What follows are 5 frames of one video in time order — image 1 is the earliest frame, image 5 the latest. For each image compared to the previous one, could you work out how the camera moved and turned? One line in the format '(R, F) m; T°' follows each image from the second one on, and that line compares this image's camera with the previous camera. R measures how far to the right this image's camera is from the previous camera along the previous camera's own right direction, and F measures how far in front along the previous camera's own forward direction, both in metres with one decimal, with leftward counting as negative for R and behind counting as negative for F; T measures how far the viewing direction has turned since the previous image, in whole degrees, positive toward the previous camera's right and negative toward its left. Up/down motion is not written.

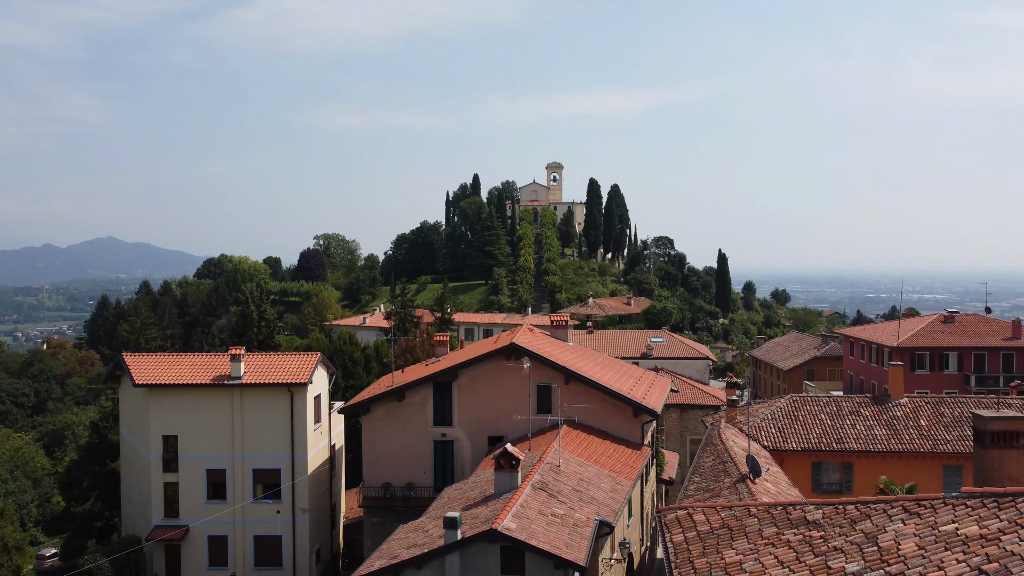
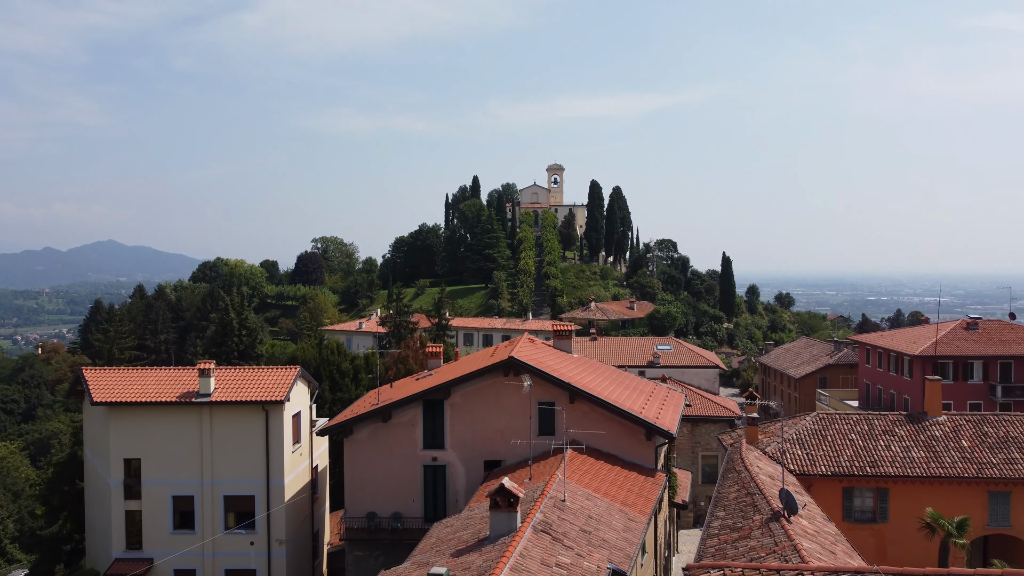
(0.0, +2.1) m; 0°
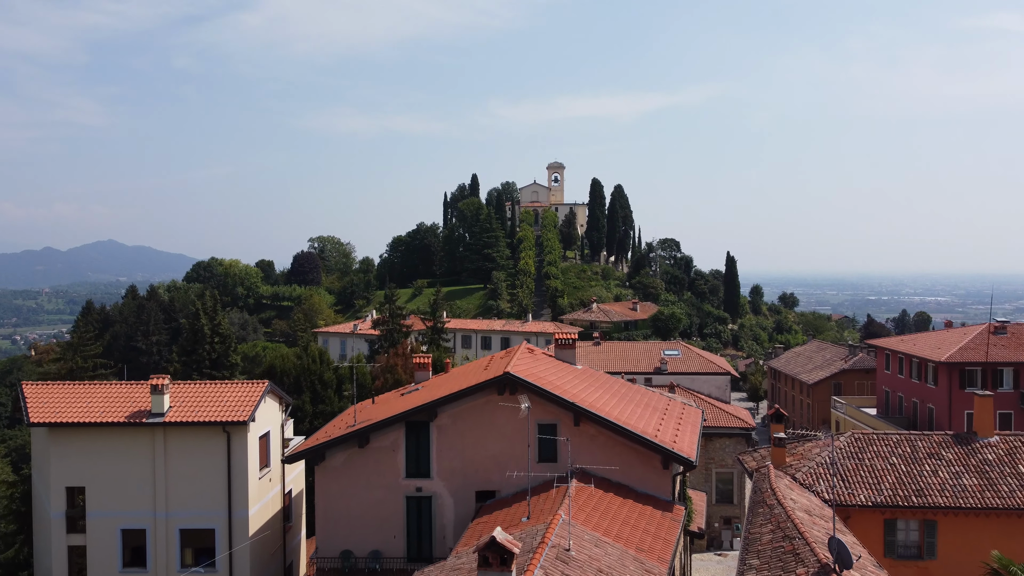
(+0.1, +2.4) m; 0°
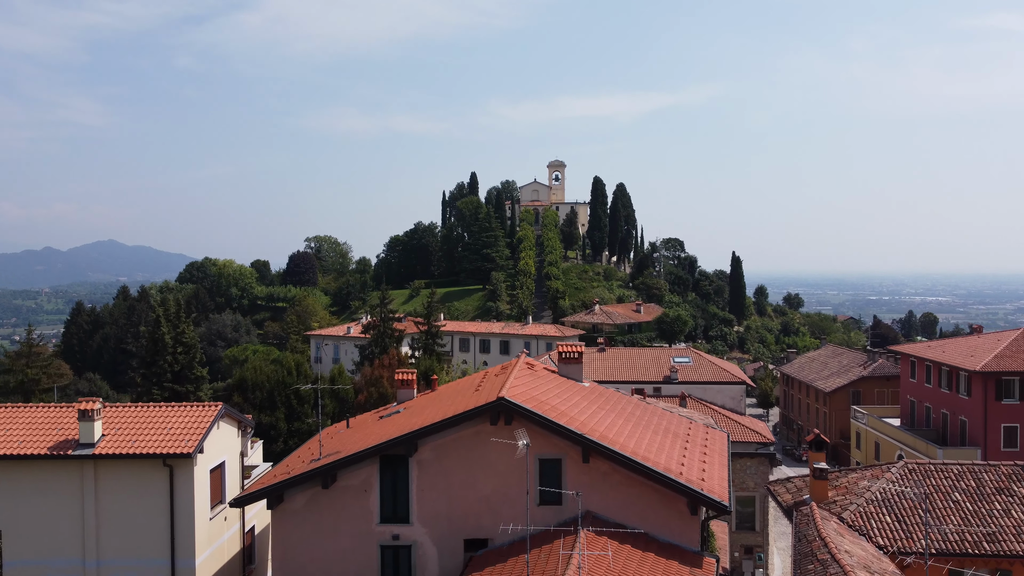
(+0.1, +2.7) m; 0°
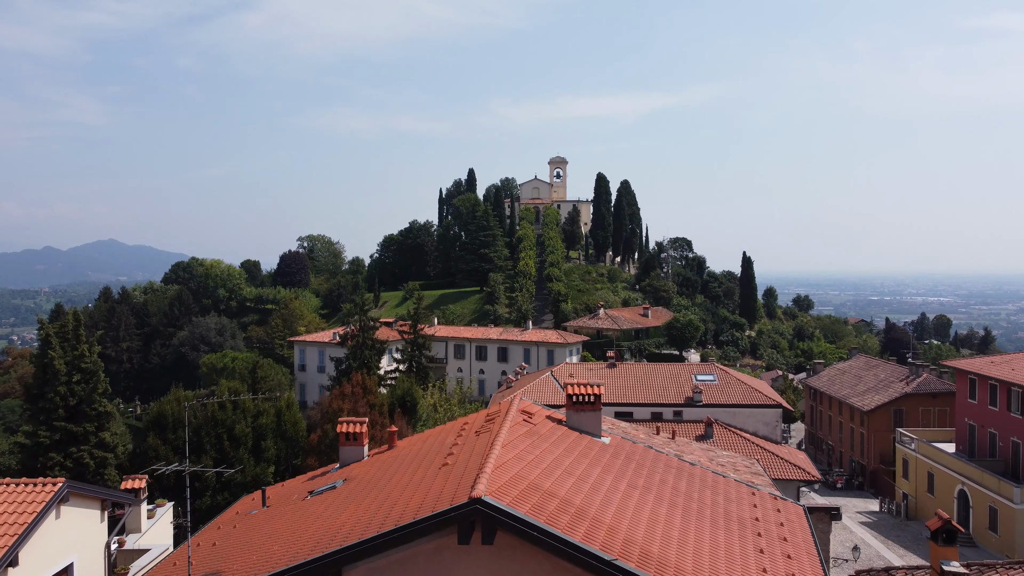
(+0.2, +5.2) m; 0°
